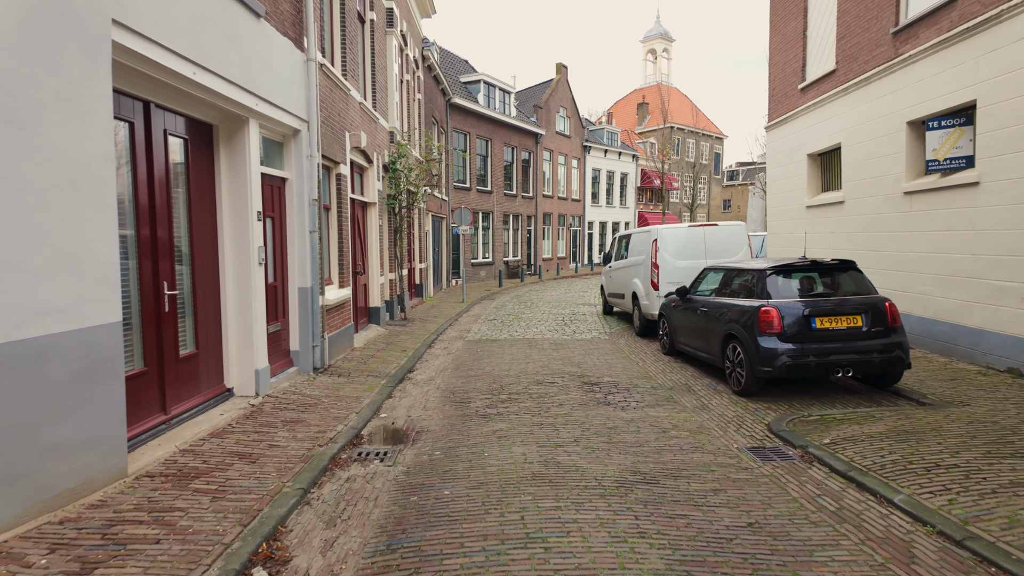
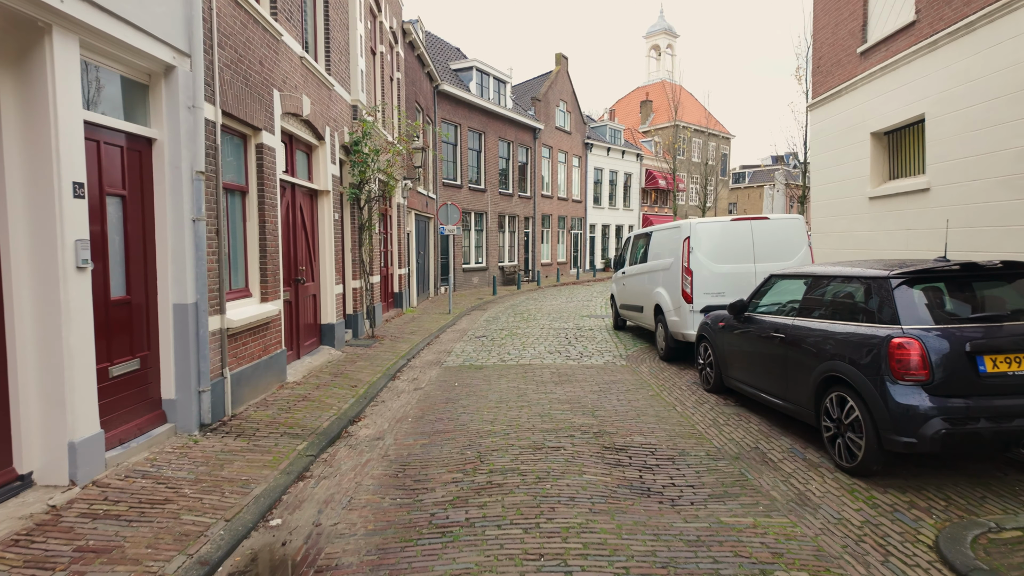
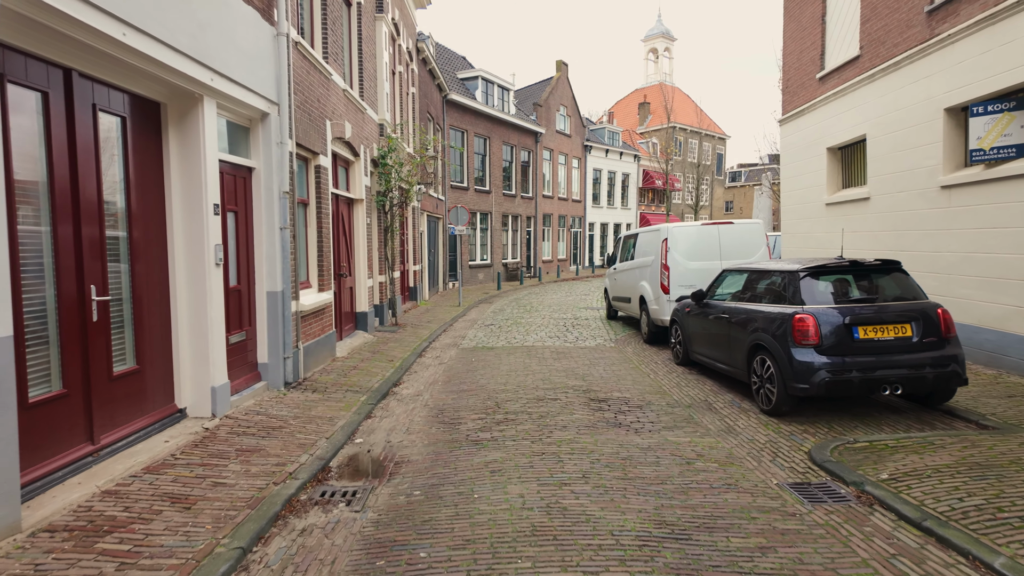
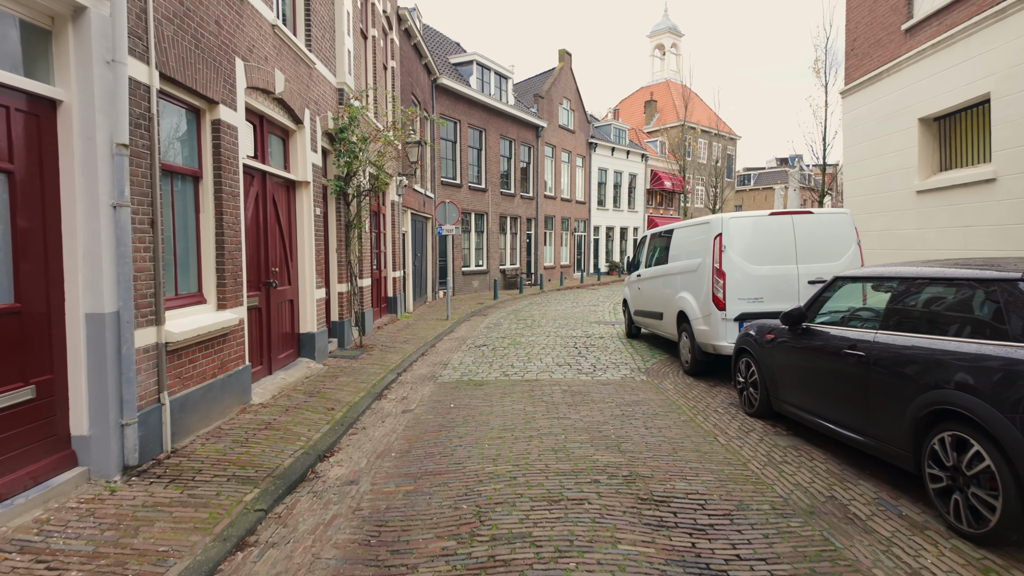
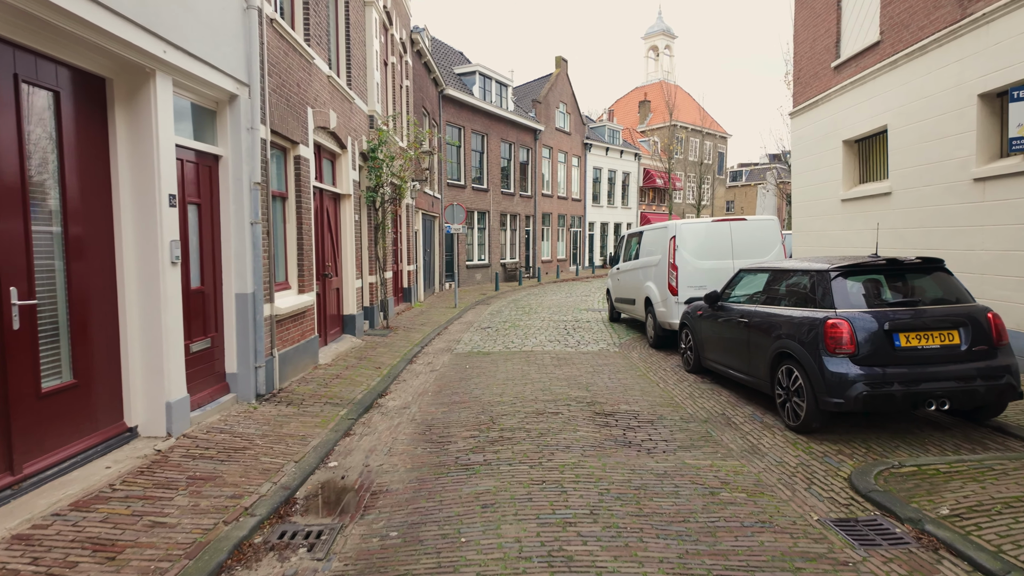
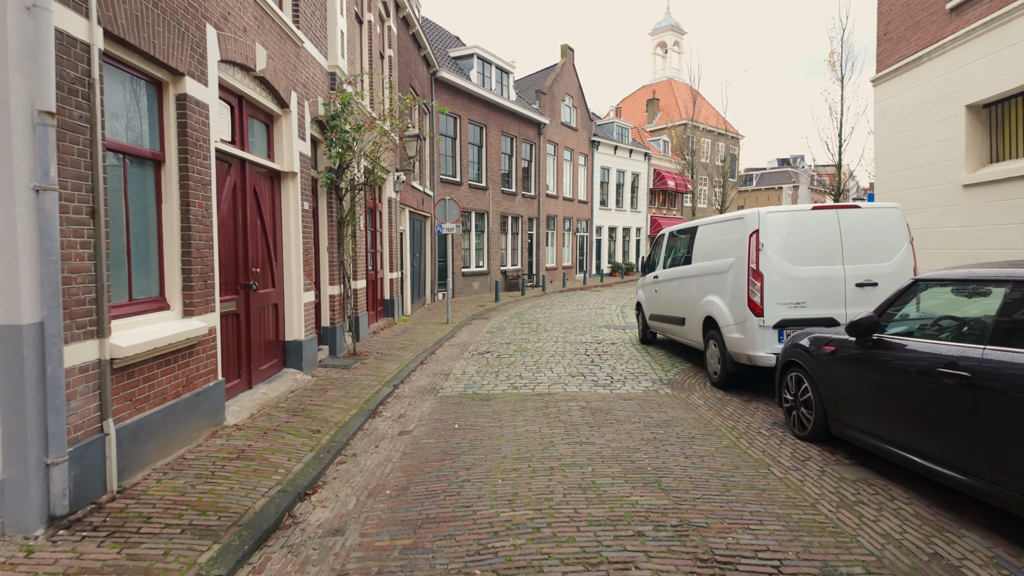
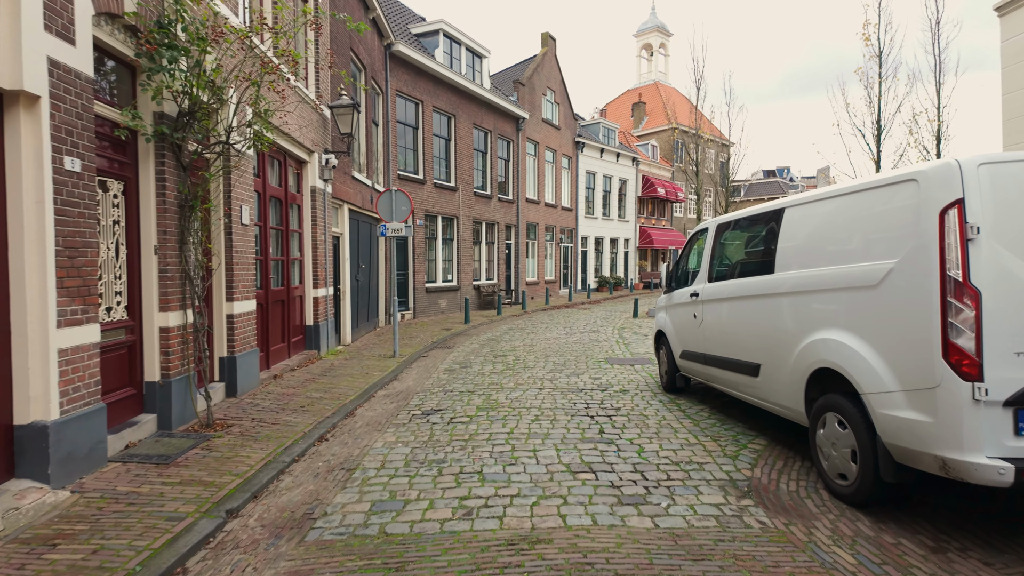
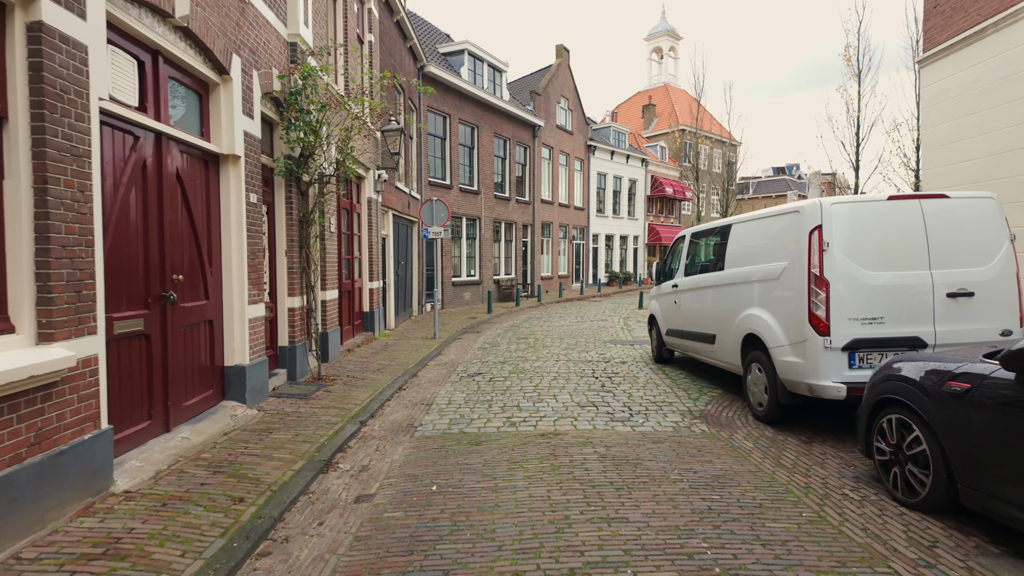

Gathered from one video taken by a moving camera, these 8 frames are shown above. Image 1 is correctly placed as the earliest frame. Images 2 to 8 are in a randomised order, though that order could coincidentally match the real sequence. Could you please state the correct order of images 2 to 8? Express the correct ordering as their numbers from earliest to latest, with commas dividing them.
3, 5, 2, 4, 6, 8, 7
